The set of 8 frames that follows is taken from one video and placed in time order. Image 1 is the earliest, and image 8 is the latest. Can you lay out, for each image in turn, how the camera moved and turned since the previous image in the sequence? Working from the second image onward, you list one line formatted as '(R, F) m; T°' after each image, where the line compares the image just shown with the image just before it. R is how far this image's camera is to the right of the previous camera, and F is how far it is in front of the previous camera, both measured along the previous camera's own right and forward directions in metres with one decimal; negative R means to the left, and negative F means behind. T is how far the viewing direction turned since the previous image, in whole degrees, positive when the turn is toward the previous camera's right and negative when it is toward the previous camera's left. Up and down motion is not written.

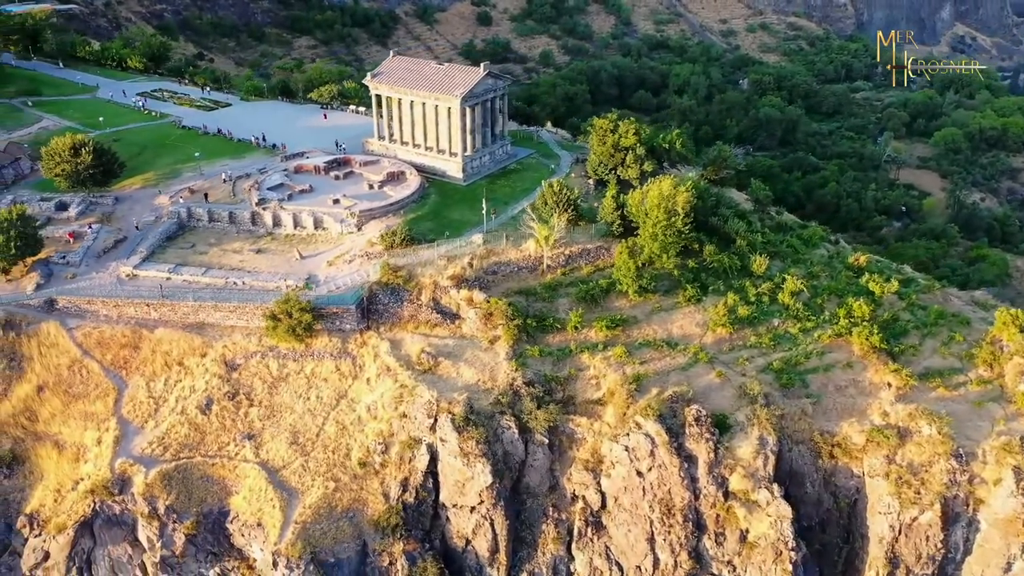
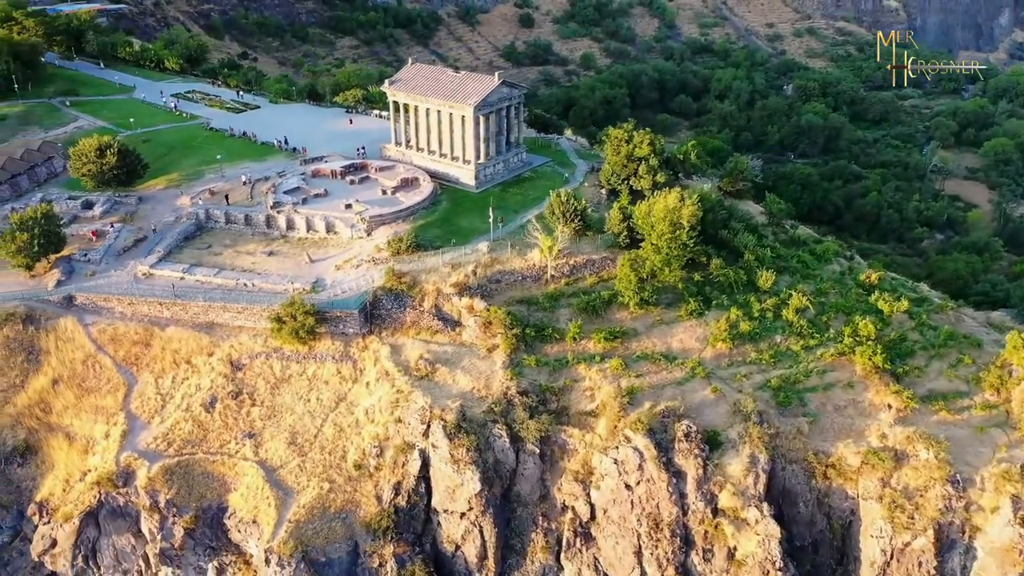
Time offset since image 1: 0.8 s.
(+1.8, -0.3) m; -3°
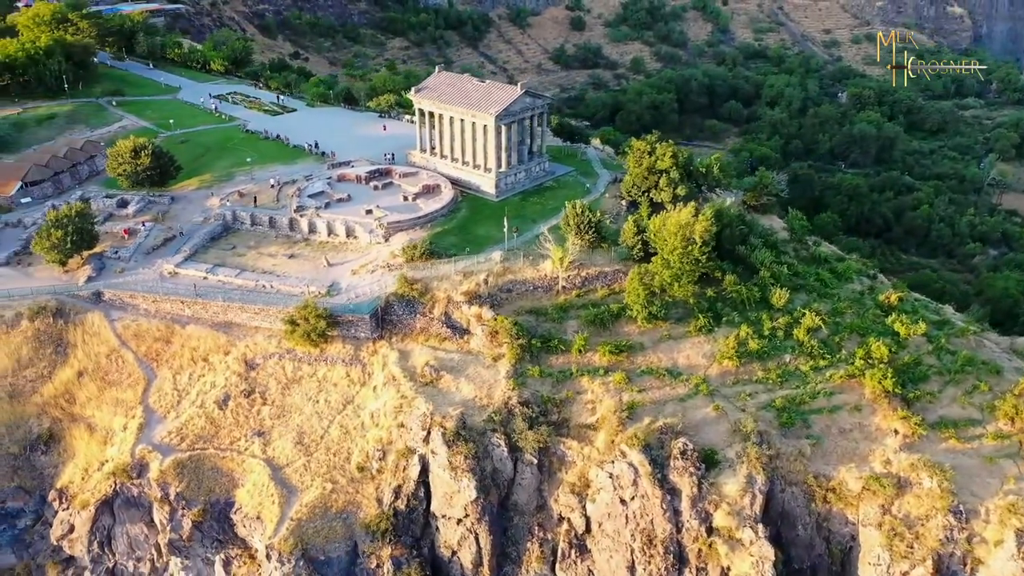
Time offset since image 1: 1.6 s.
(+1.8, -0.3) m; -4°
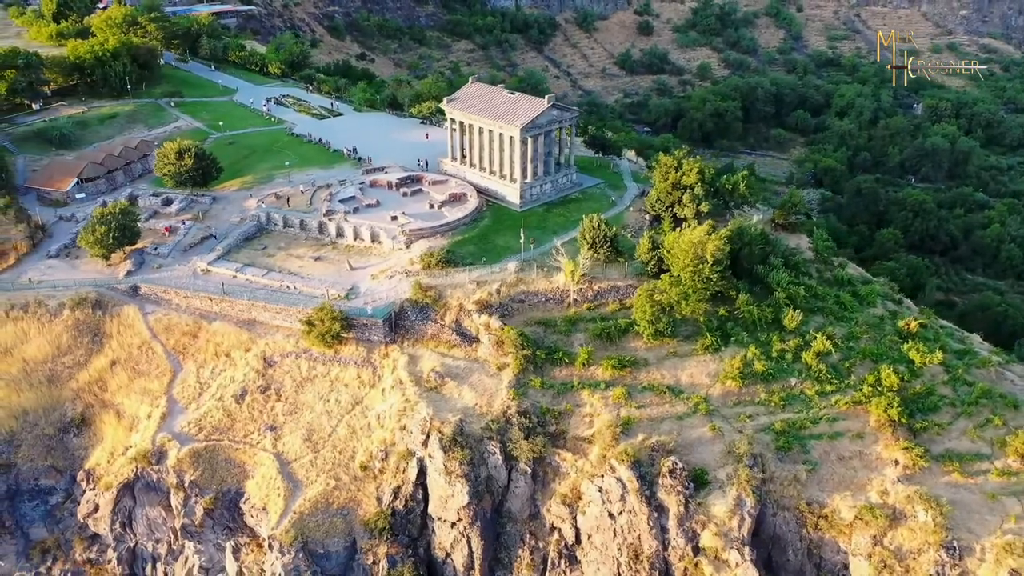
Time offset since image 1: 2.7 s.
(+2.6, -0.6) m; -5°
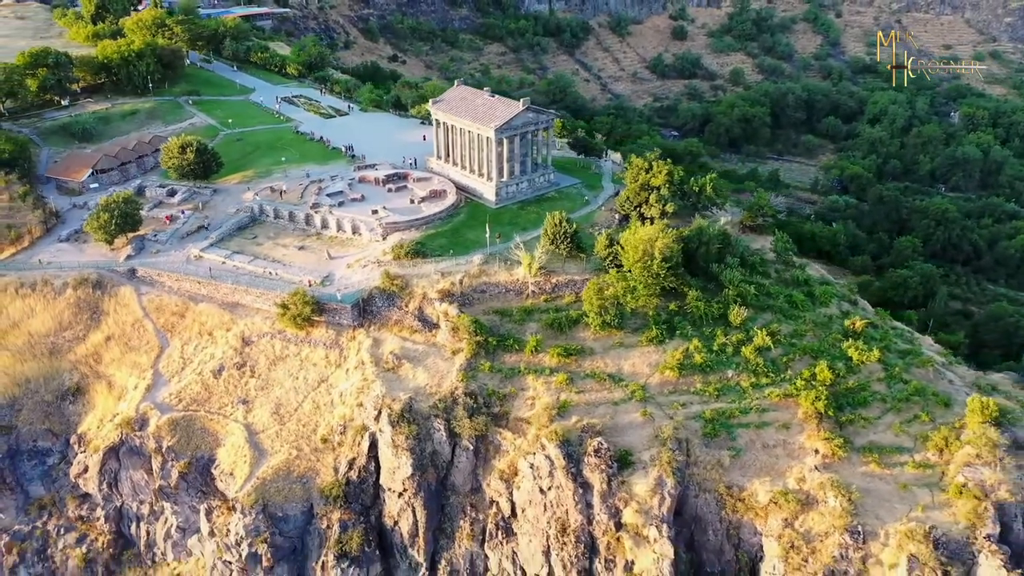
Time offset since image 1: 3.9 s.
(+4.1, -2.3) m; -3°
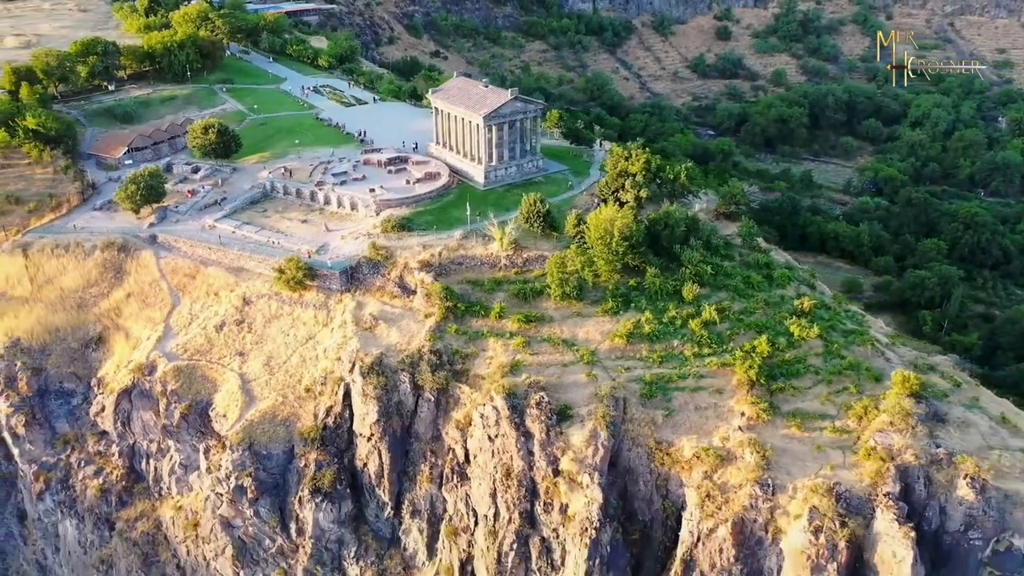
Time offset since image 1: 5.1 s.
(+4.4, -3.5) m; -4°
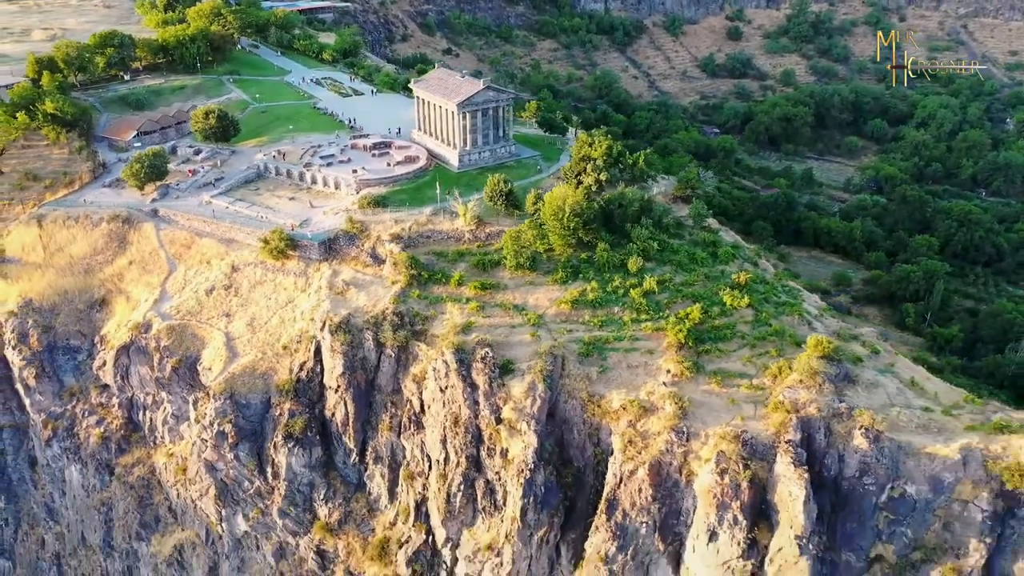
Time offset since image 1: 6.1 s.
(+3.7, -3.9) m; -2°
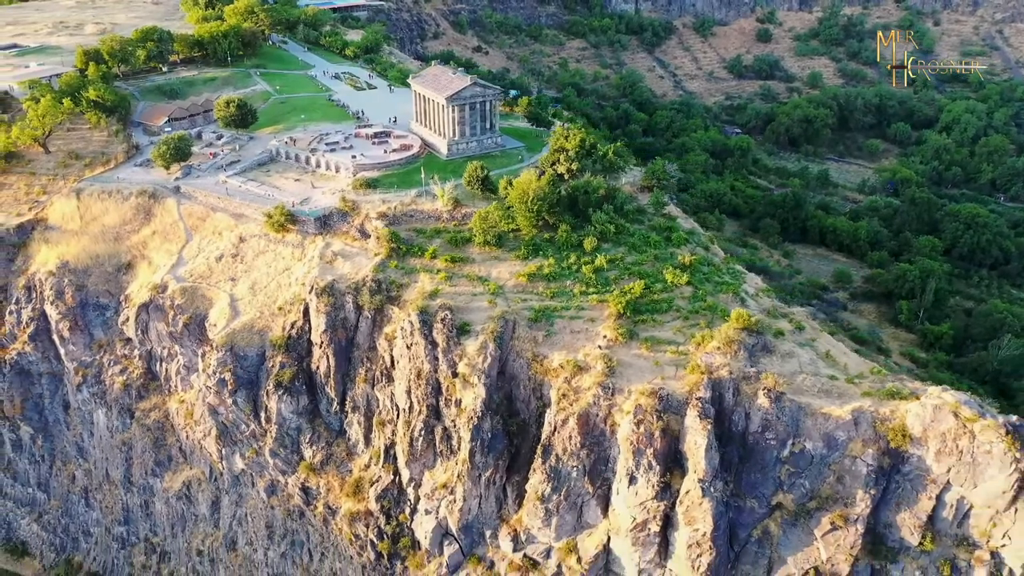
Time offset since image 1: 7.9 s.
(+4.9, -5.5) m; -3°
